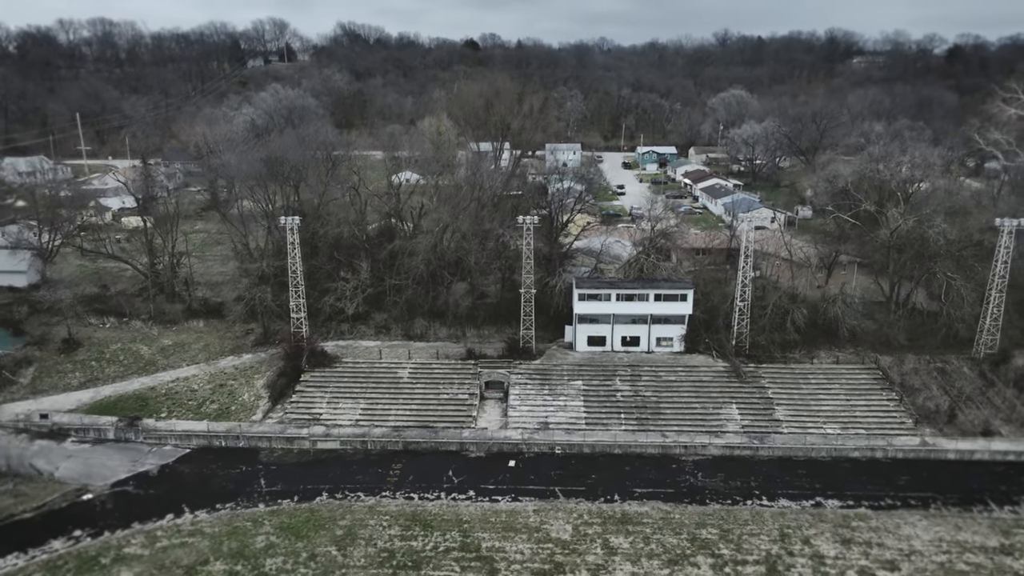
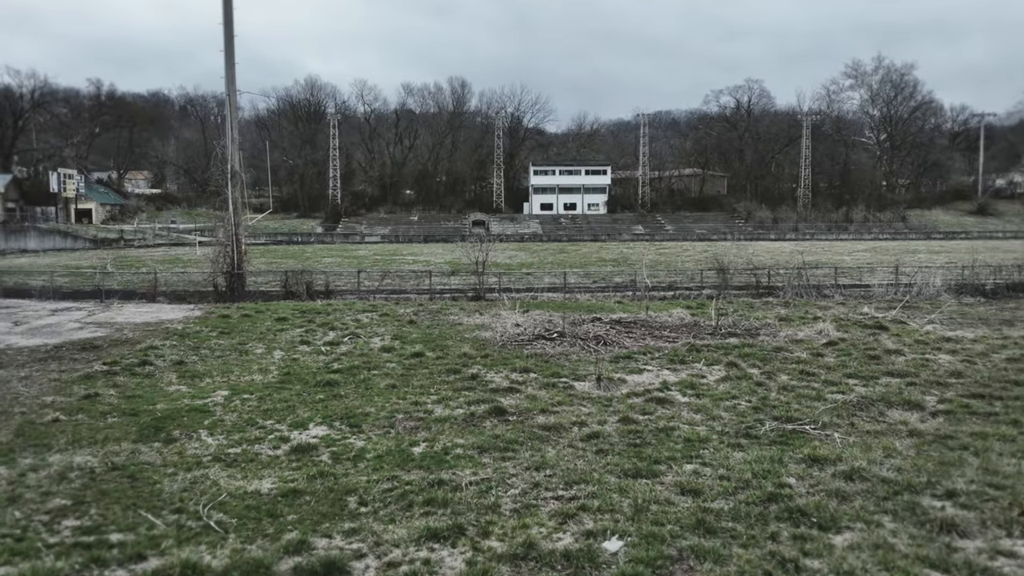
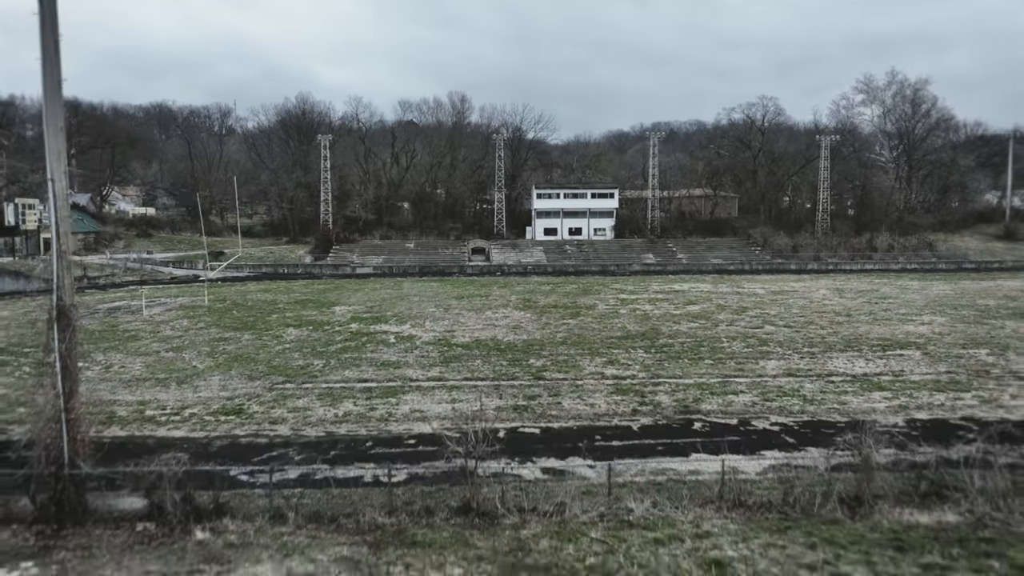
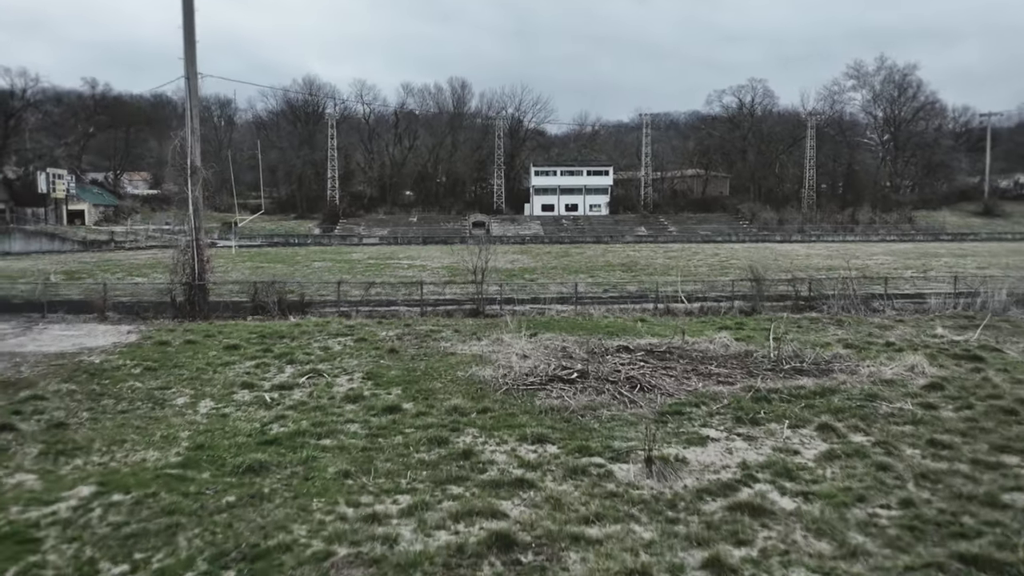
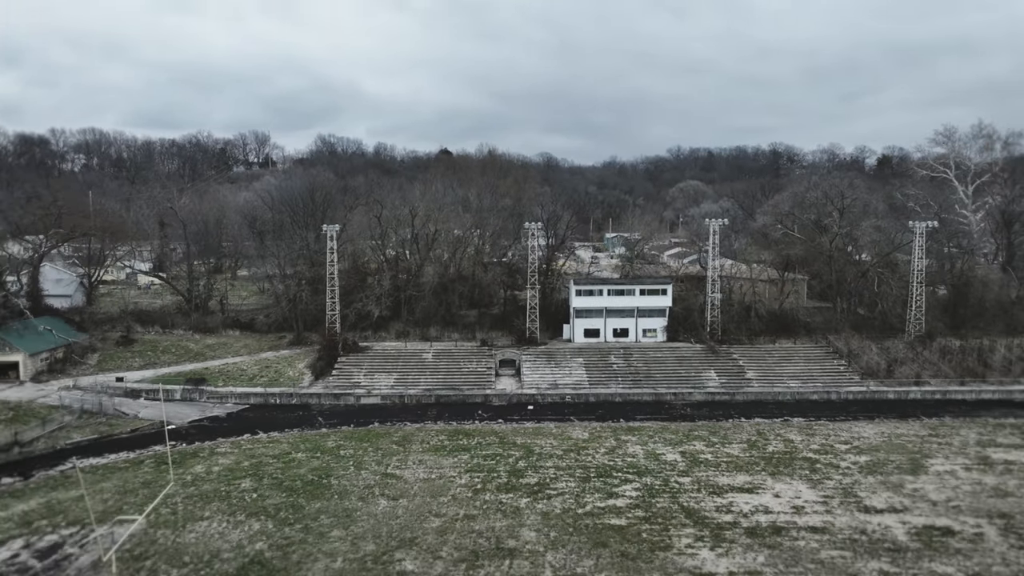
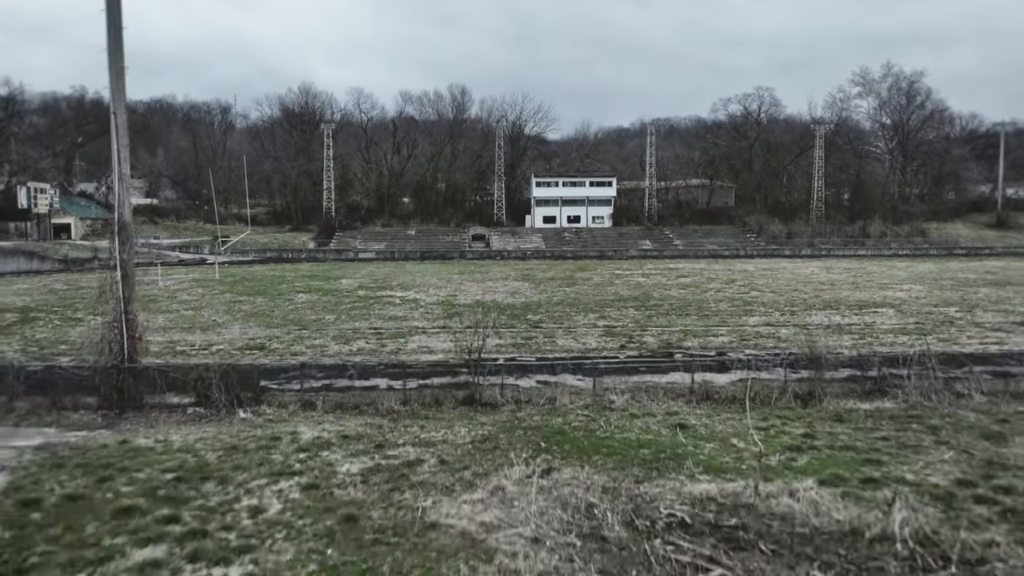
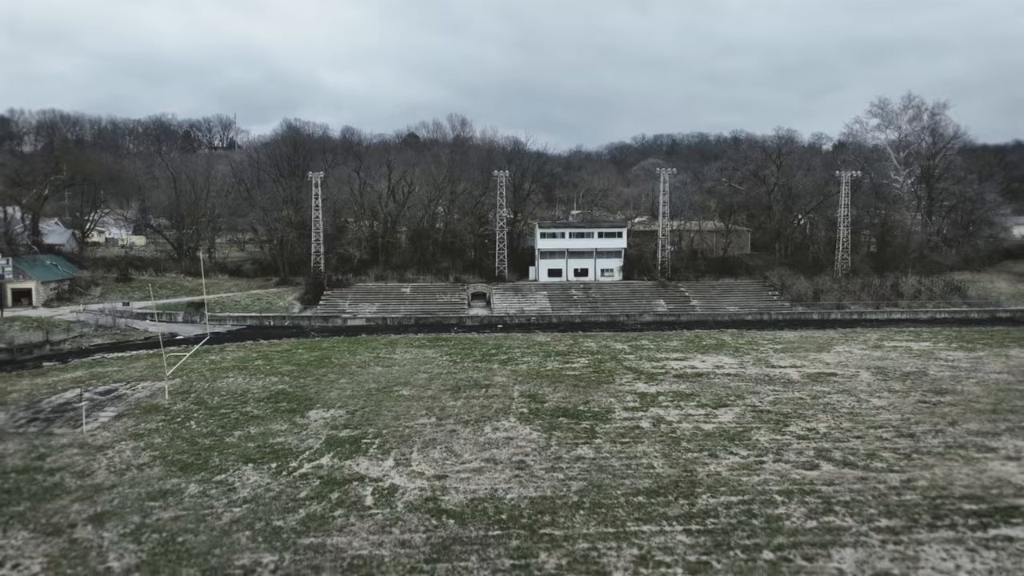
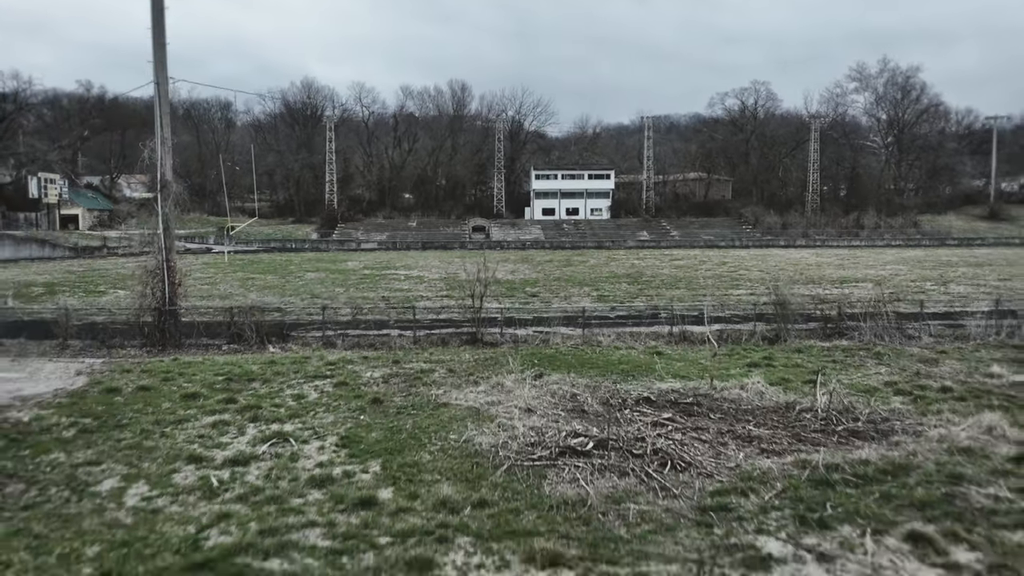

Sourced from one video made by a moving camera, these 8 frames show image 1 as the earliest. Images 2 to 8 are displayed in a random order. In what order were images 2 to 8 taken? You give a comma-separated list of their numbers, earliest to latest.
5, 7, 3, 6, 8, 4, 2
